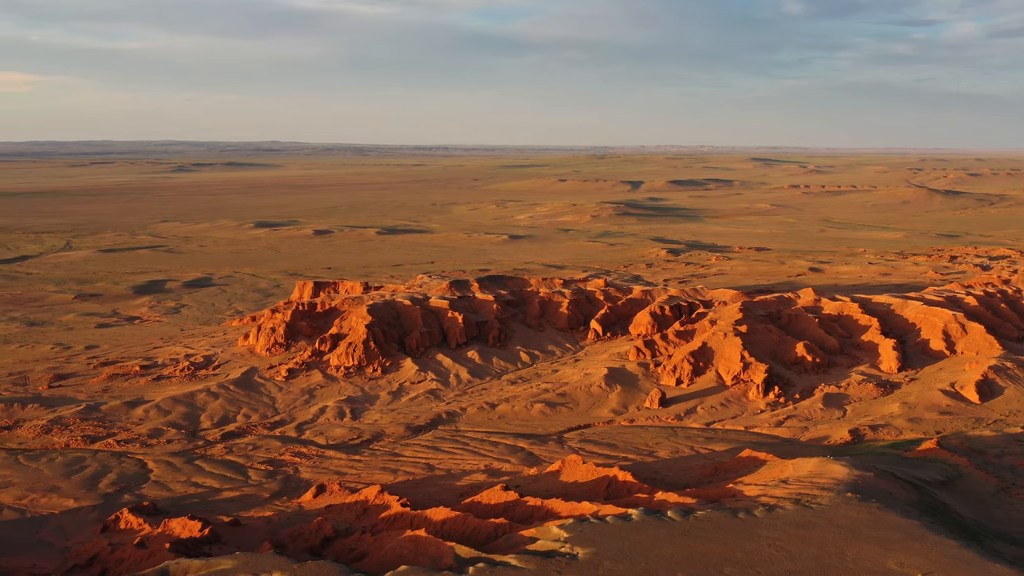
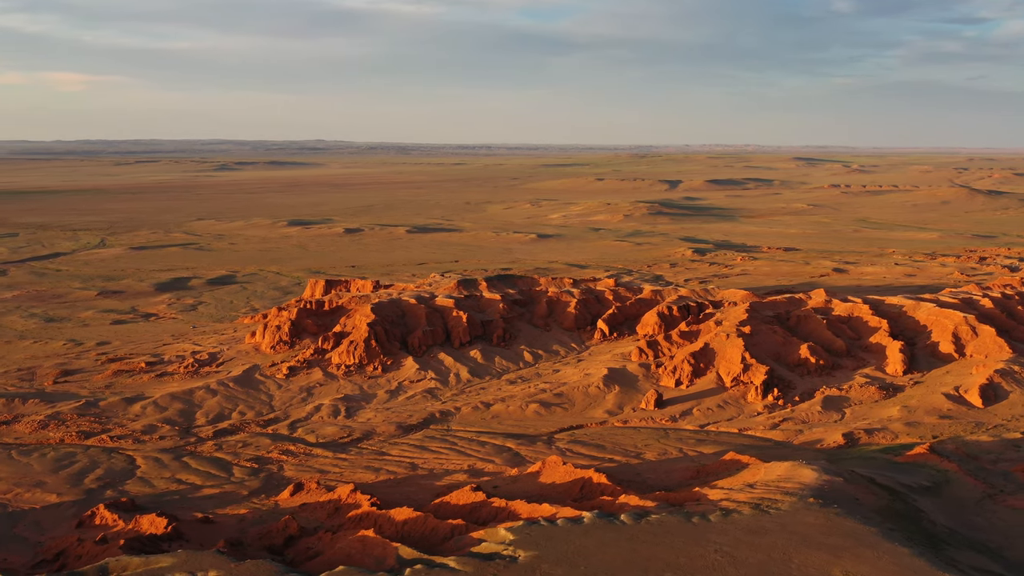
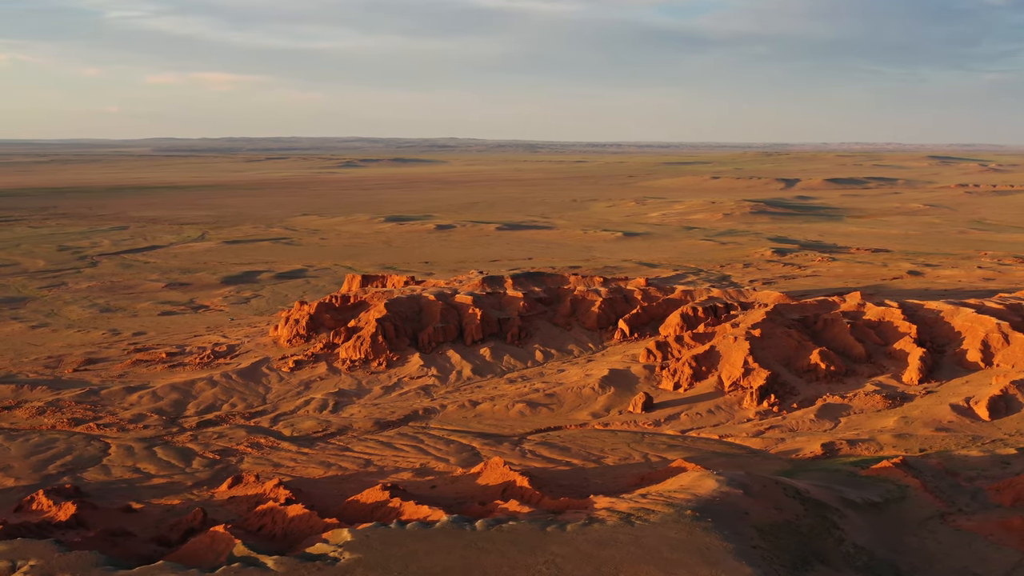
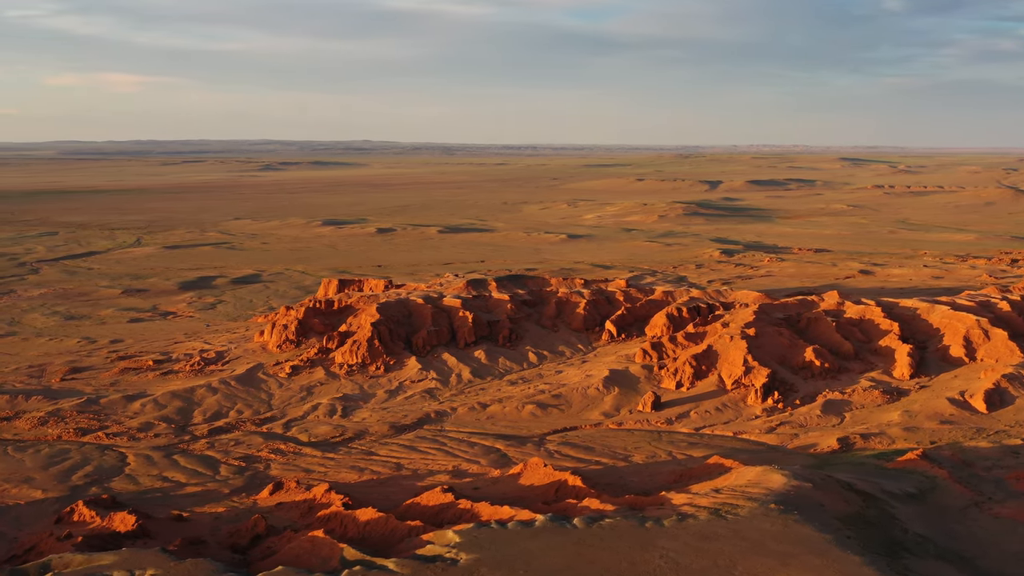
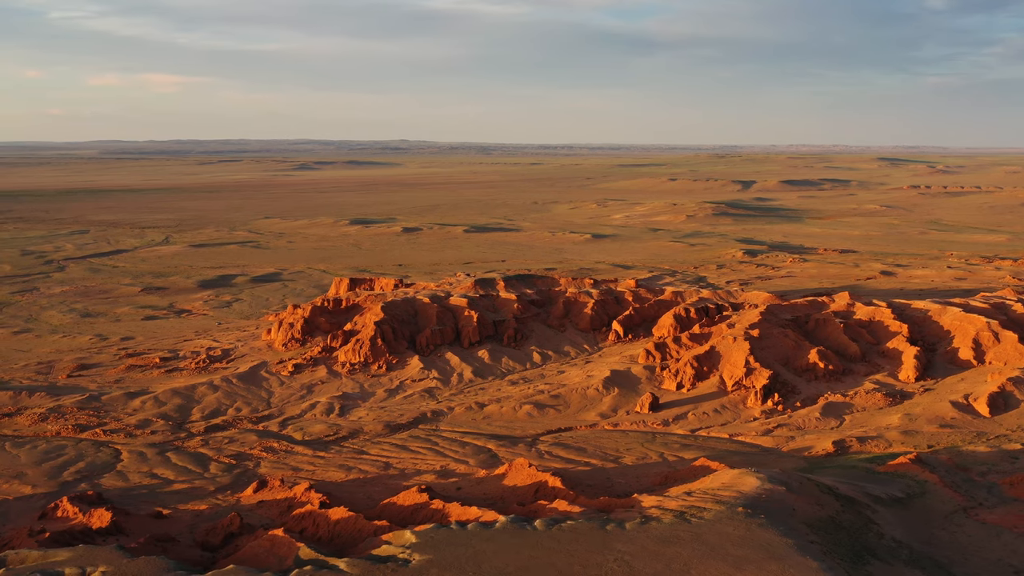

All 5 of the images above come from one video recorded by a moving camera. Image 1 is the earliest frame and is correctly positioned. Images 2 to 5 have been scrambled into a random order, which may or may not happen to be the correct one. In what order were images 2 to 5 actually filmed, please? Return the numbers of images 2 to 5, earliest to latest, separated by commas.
2, 4, 5, 3
